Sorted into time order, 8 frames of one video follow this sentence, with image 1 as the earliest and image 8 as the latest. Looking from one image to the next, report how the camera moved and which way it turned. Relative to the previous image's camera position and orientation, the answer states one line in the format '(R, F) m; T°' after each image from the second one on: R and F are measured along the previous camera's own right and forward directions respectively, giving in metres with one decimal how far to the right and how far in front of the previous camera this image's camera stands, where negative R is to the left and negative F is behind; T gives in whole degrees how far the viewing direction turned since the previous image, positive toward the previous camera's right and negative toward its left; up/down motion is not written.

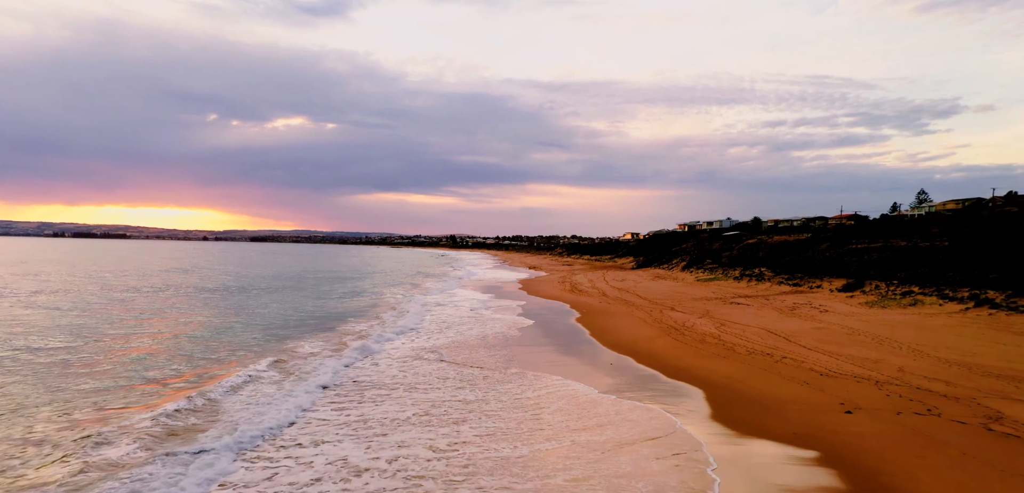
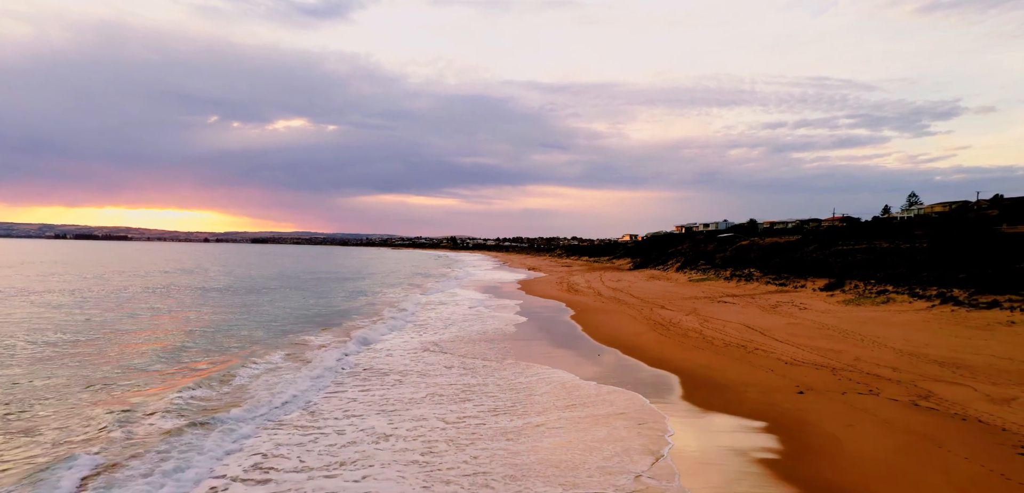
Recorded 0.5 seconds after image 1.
(+0.1, -1.4) m; 0°
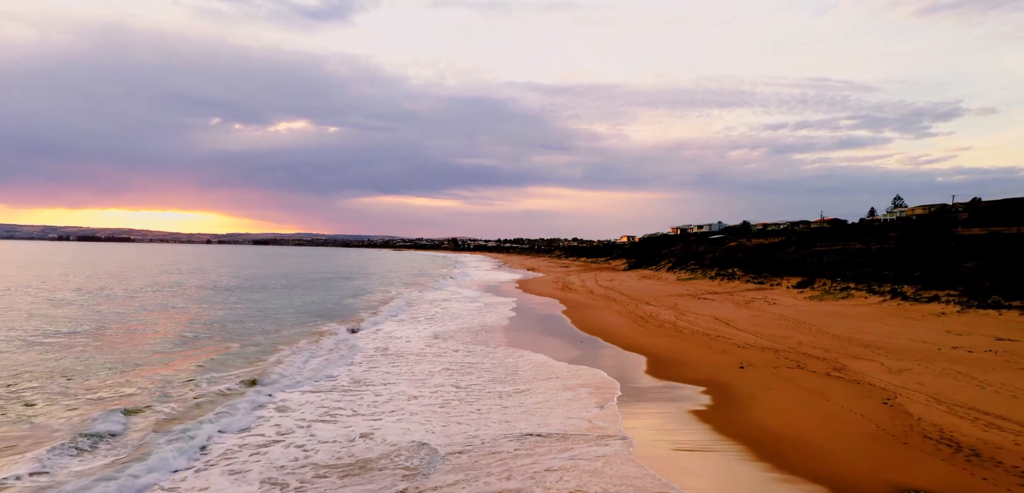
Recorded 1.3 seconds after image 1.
(+0.2, -2.4) m; 0°
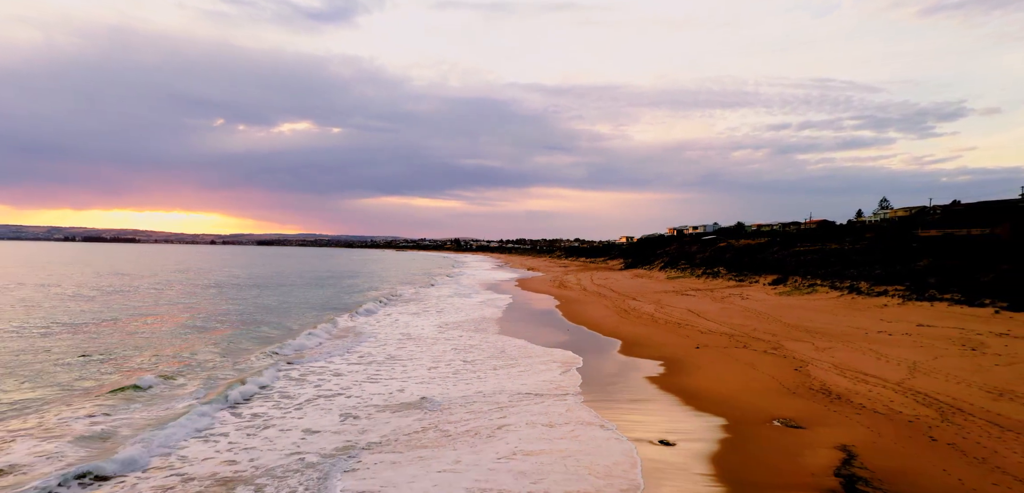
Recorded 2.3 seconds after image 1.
(+0.2, -2.7) m; 0°
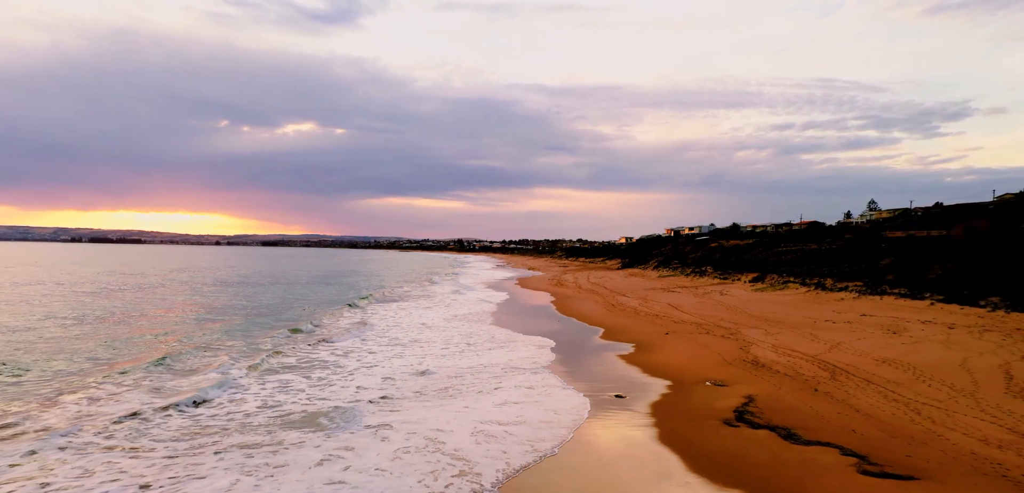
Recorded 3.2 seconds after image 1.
(+0.2, -2.7) m; 0°
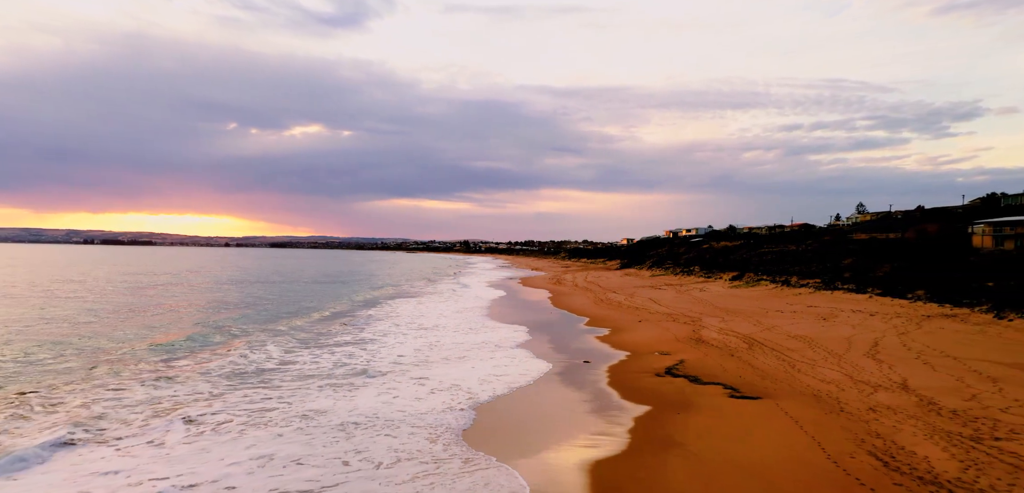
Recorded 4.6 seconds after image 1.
(+0.3, -3.6) m; -1°
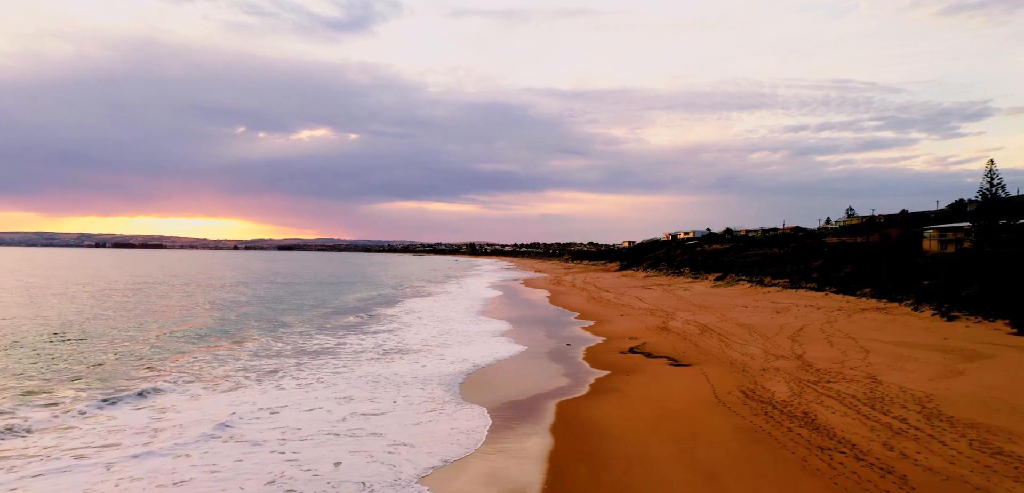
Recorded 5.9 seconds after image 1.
(+0.3, -3.5) m; -1°
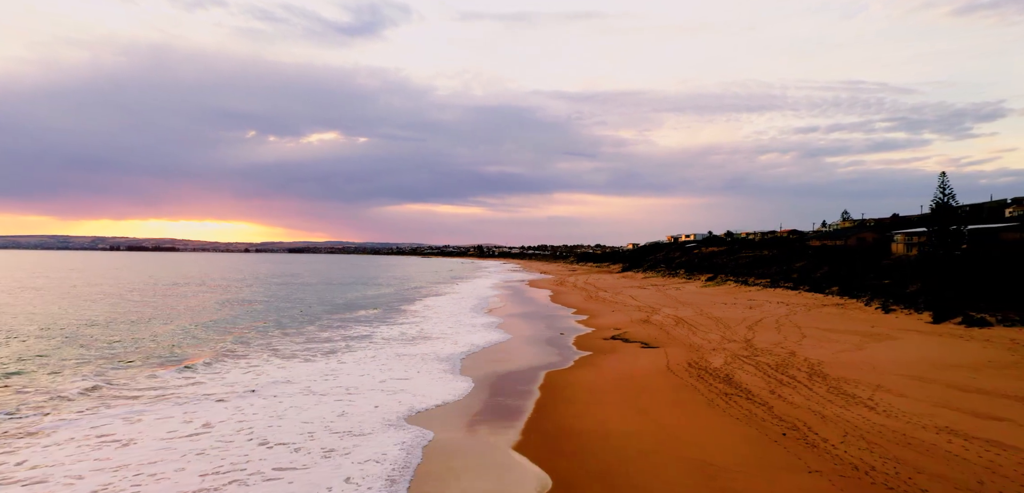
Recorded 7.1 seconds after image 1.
(+0.2, -3.1) m; -1°
